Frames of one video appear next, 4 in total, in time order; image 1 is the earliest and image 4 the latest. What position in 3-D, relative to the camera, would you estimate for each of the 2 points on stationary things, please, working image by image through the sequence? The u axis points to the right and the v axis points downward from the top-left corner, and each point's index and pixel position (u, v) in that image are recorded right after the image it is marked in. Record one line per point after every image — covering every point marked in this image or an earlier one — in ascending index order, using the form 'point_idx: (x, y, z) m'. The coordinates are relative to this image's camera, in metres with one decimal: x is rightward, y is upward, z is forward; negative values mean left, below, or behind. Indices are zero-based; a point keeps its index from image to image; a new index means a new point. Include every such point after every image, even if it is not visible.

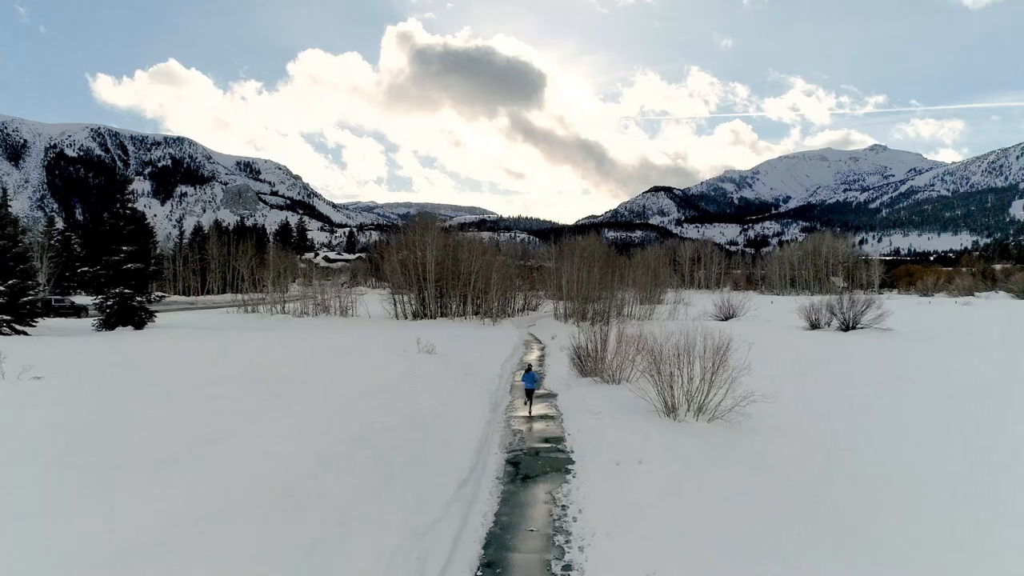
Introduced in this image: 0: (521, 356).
0: (+0.4, -2.9, +20.3) m
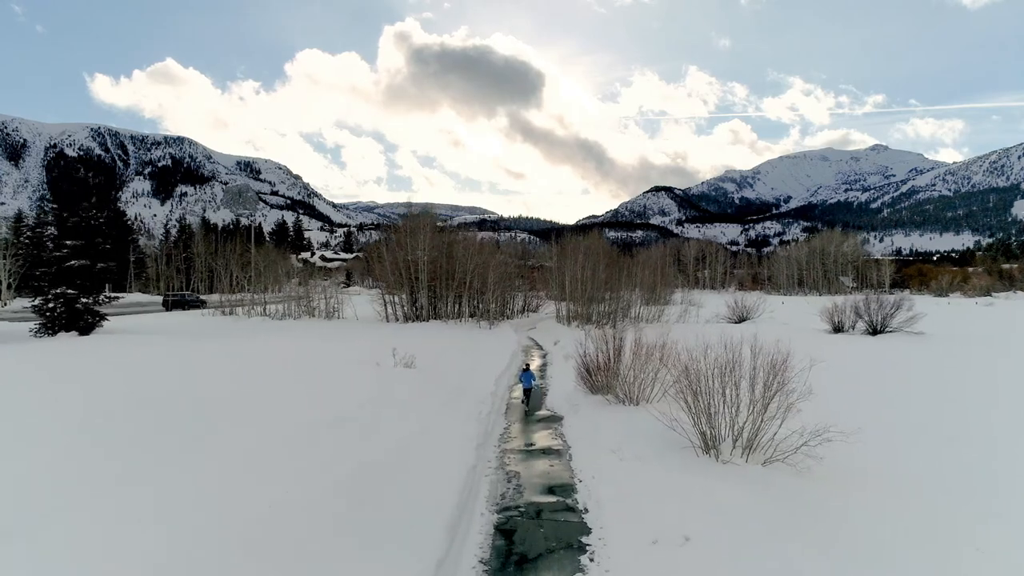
0: (+0.4, -2.9, +18.6) m
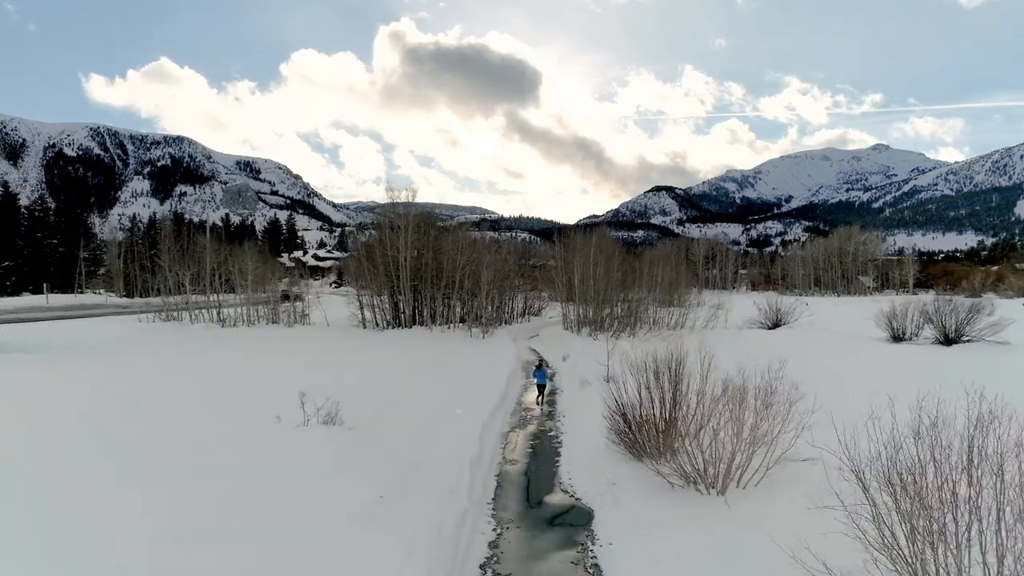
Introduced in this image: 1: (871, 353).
0: (+0.3, -2.9, +15.3) m
1: (+12.4, -2.2, +16.5) m
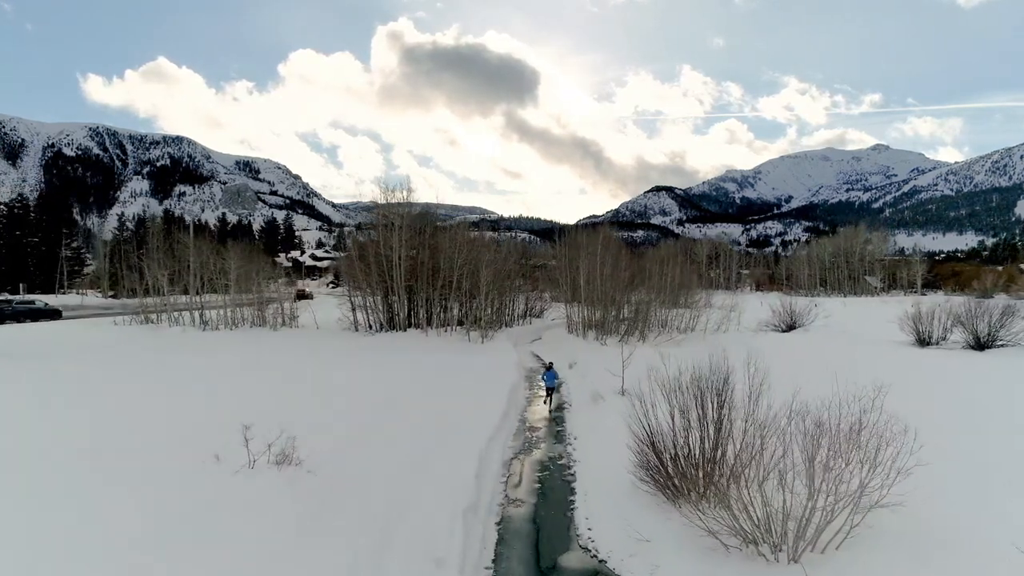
0: (+0.4, -2.9, +14.2) m
1: (+12.4, -2.2, +15.4) m
